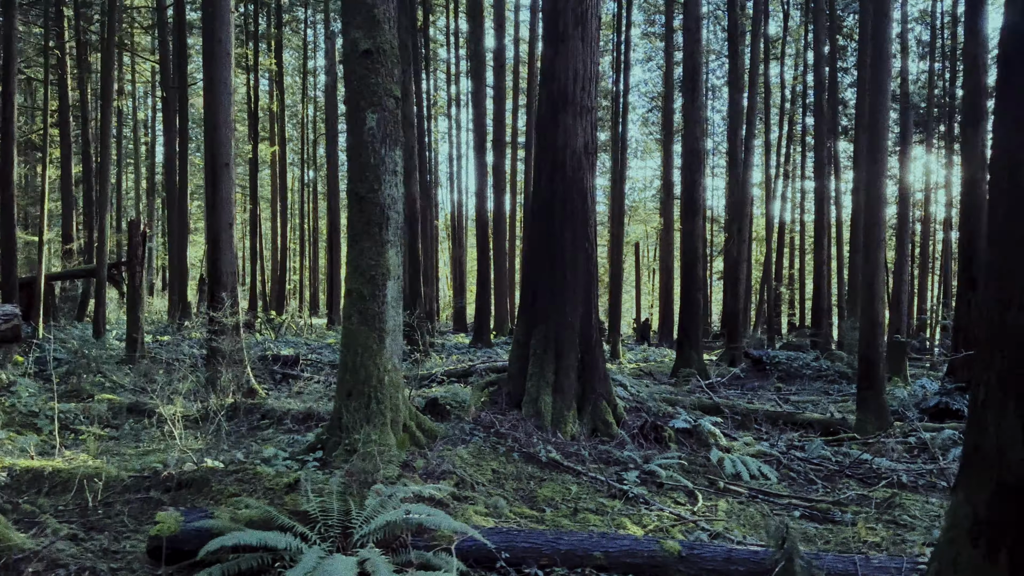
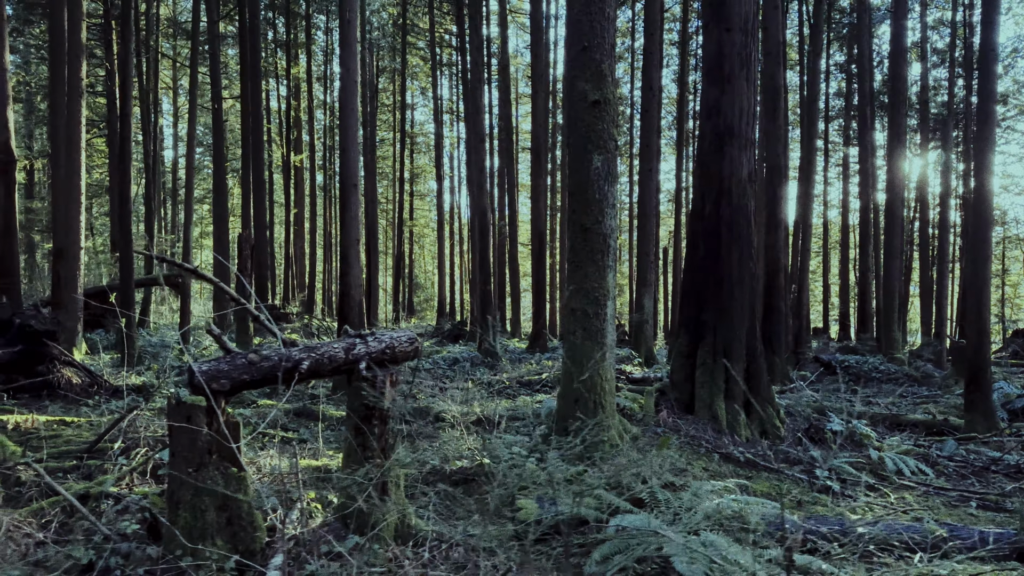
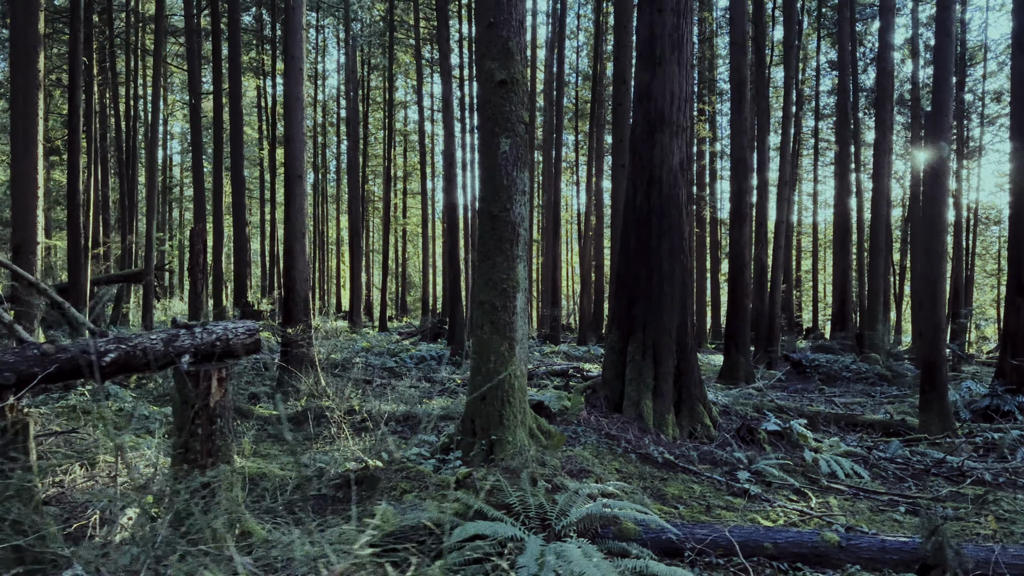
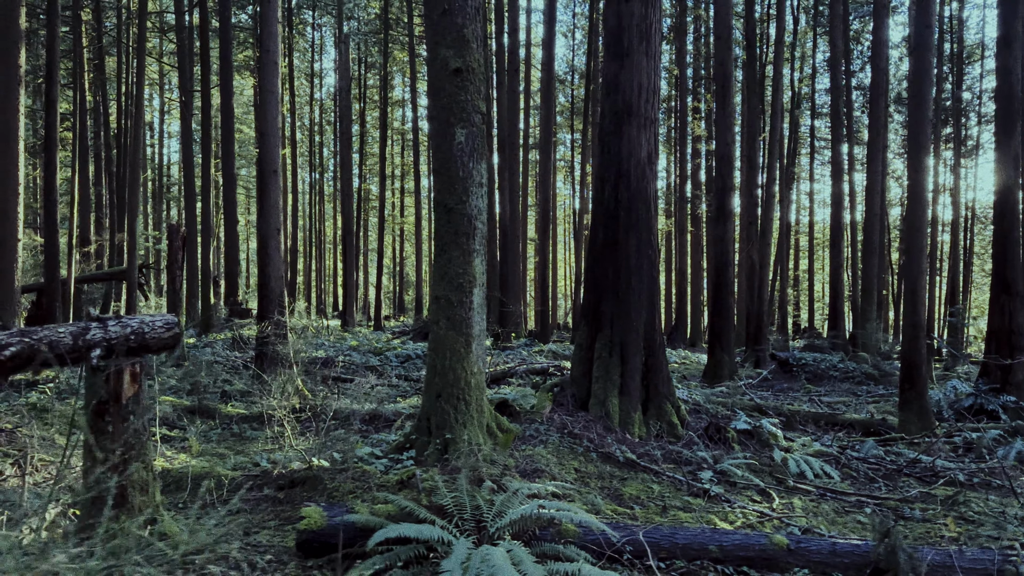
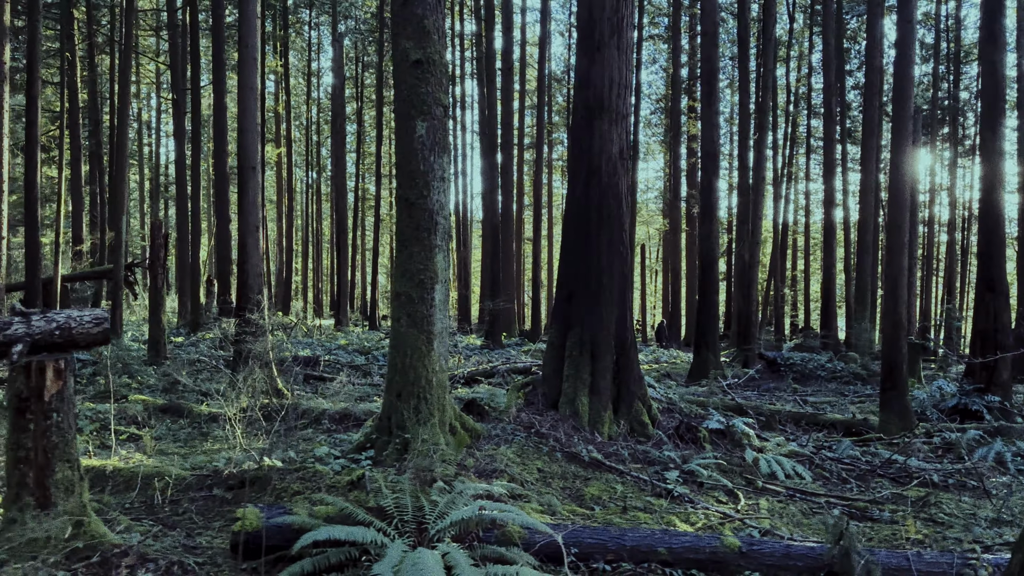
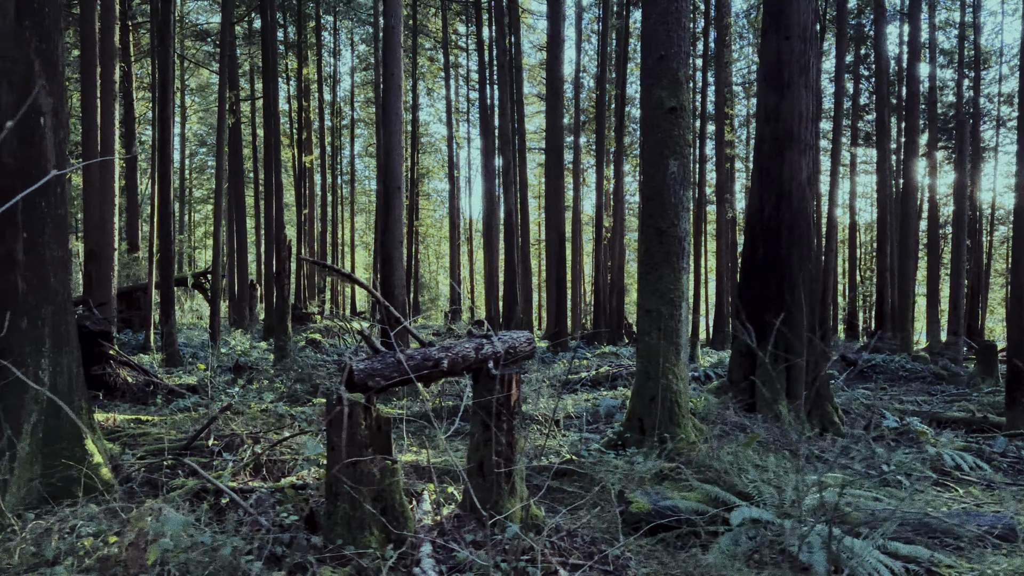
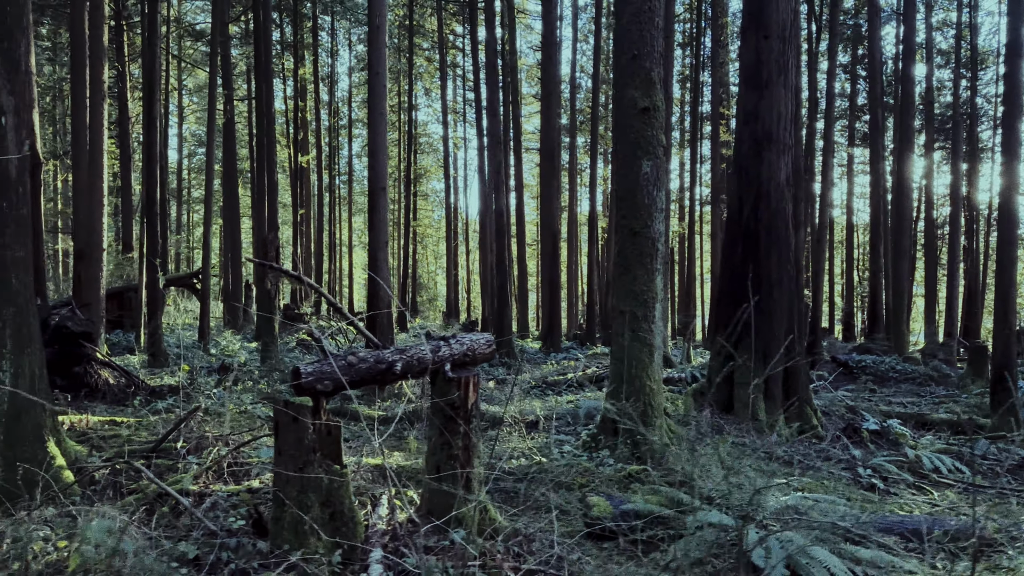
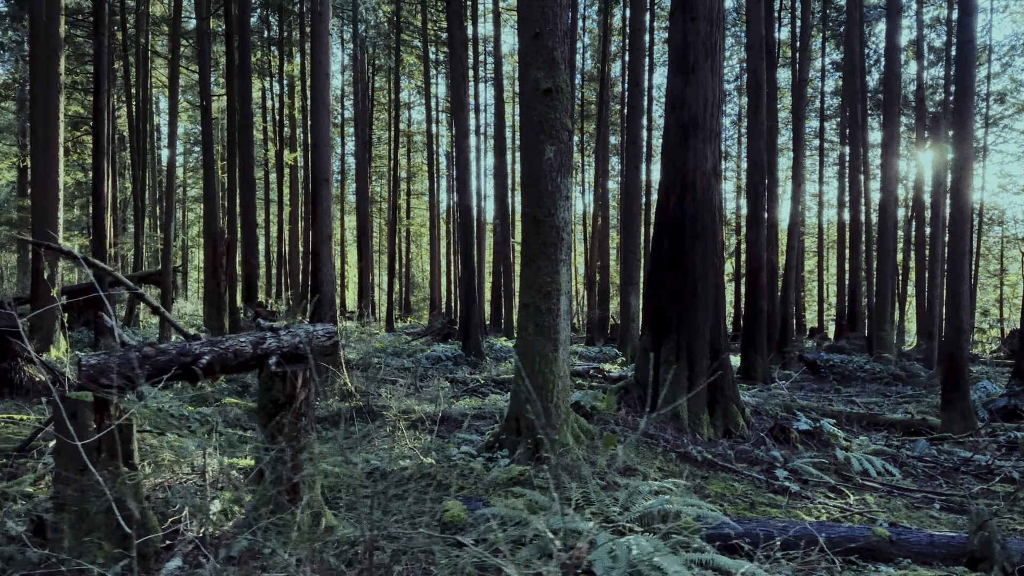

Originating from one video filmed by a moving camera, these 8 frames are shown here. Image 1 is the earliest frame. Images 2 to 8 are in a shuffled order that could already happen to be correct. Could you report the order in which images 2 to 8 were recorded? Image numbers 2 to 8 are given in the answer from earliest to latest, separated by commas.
5, 4, 3, 8, 2, 7, 6
